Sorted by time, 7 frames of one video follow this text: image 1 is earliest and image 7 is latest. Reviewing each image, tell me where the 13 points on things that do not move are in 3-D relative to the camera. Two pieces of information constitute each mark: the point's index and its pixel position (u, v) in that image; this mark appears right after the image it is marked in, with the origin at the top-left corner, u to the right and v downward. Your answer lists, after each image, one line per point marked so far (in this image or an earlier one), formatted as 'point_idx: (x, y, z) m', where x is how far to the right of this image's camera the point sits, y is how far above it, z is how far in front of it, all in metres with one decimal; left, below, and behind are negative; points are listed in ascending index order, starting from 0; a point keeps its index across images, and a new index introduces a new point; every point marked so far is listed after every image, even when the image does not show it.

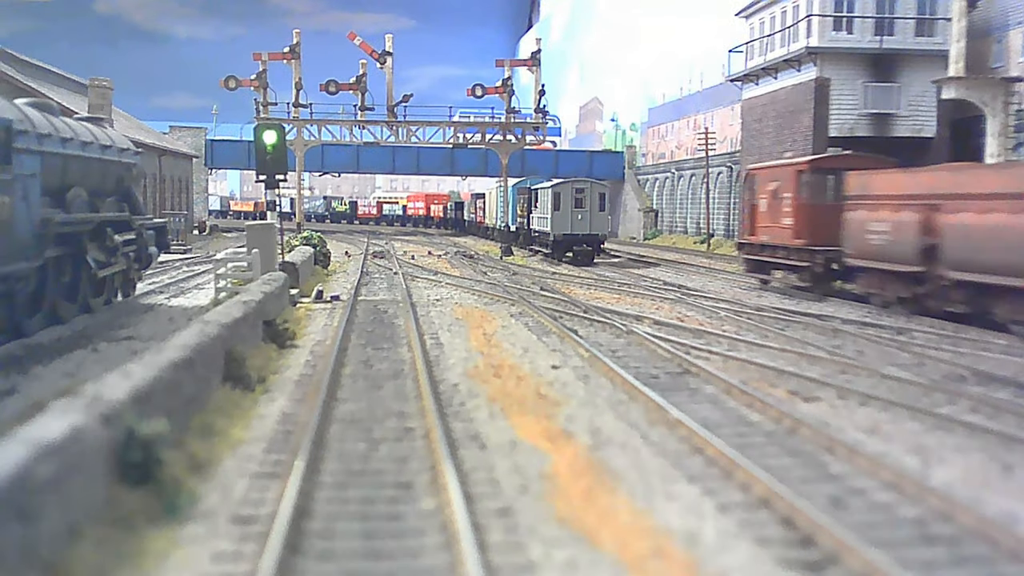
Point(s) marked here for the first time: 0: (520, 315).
0: (+0.1, -0.4, +15.5) m
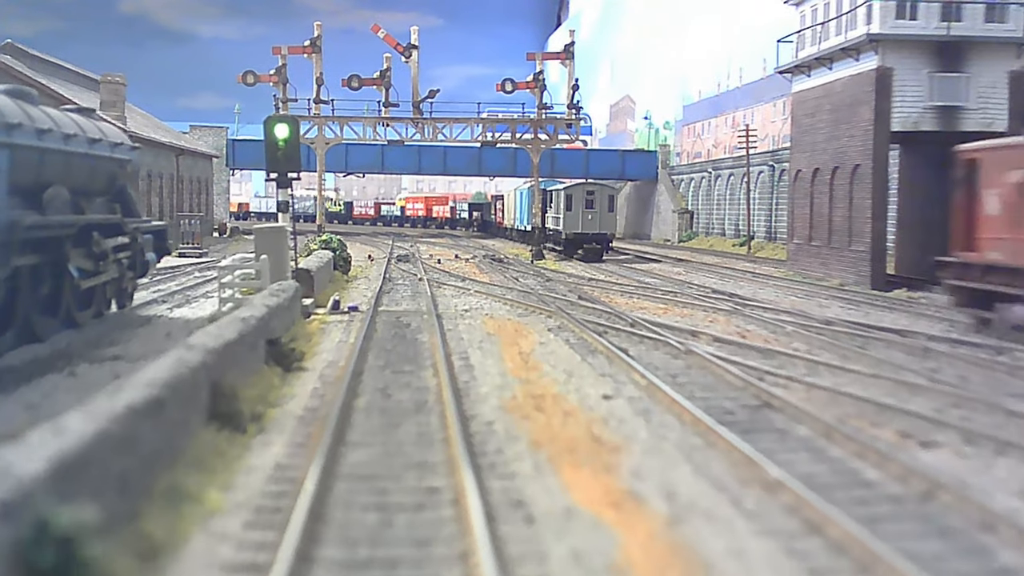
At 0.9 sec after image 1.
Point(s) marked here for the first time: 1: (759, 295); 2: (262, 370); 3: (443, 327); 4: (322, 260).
0: (+0.6, -0.5, +13.8) m
1: (+4.7, -0.1, +19.5) m
2: (-2.4, -0.8, +9.7) m
3: (-0.9, -0.5, +13.7) m
4: (-3.5, +0.5, +18.9) m
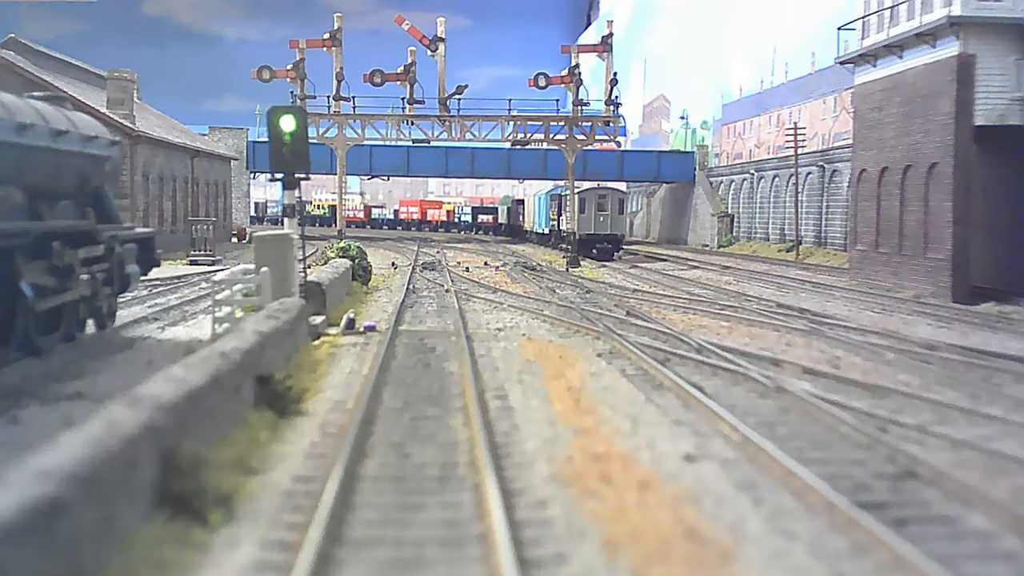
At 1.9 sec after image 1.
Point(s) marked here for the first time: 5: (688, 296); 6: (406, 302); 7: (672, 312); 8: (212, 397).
0: (+1.1, -0.8, +11.7) m
1: (+5.3, -0.4, +17.2) m
2: (-2.0, -1.0, +7.6) m
3: (-0.4, -0.7, +11.6) m
4: (-2.9, +0.3, +16.9) m
5: (+3.3, -0.2, +19.4) m
6: (-1.8, -0.2, +17.7) m
7: (+2.5, -0.4, +16.2) m
8: (-2.0, -0.7, +6.8) m
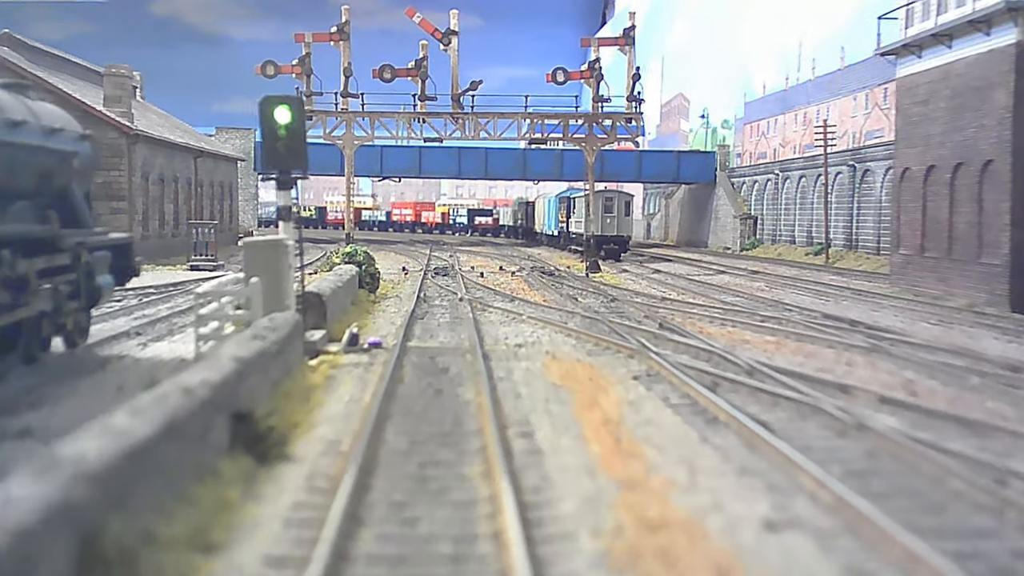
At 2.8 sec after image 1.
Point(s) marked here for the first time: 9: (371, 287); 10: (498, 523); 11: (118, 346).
0: (+1.4, -0.9, +10.2) m
1: (+5.6, -0.5, +15.7) m
2: (-1.8, -1.1, +6.2) m
3: (-0.2, -0.9, +10.1) m
4: (-2.6, +0.1, +15.5) m
5: (+3.7, -0.3, +17.9) m
6: (-1.5, -0.4, +16.3) m
7: (+2.8, -0.5, +14.7) m
8: (-1.8, -0.9, +5.3) m
9: (-2.6, 0.0, +19.1) m
10: (-0.1, -1.3, +5.6) m
11: (-4.6, -0.7, +12.0) m
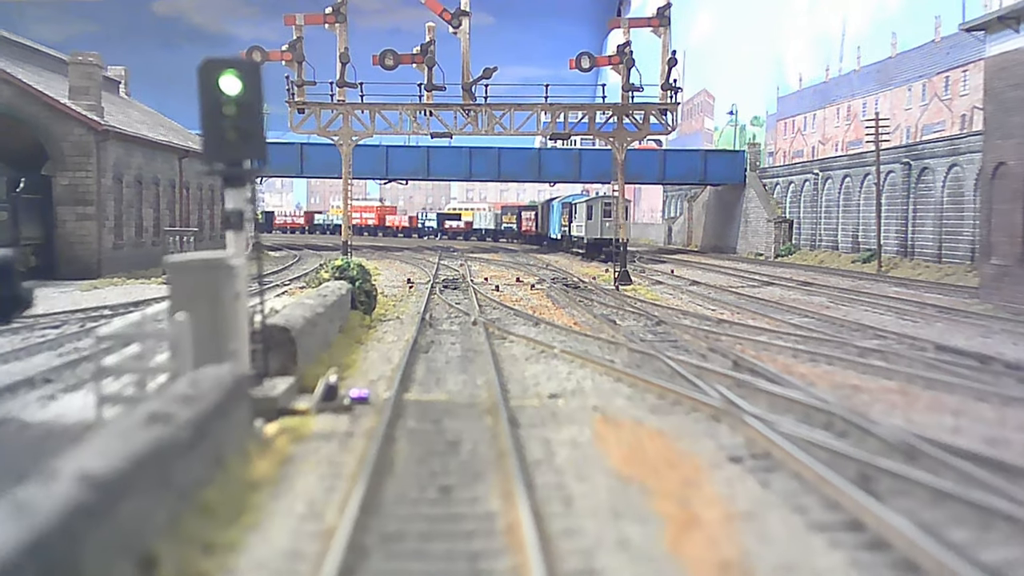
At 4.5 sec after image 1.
0: (+1.6, -1.2, +6.9) m
1: (+6.0, -0.8, +12.4) m
2: (-1.6, -1.4, +2.9) m
3: (+0.1, -1.1, +6.9) m
4: (-2.3, -0.2, +12.2) m
5: (+4.0, -0.6, +14.6) m
6: (-1.2, -0.7, +13.0) m
7: (+3.2, -0.8, +11.5) m
8: (-1.6, -1.1, +2.1) m
9: (-2.2, -0.3, +15.8) m
10: (+0.2, -1.5, +2.3) m
11: (-4.3, -1.0, +8.8) m
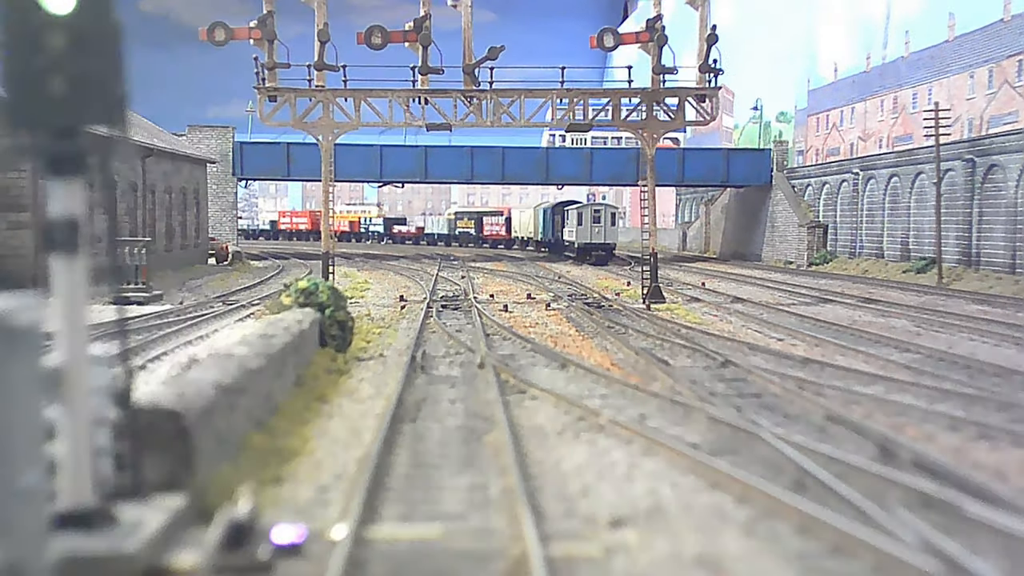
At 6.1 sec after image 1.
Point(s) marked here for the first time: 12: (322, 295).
0: (+1.8, -1.5, +3.2) m
1: (+6.2, -1.1, +8.6) m
2: (-1.3, -1.7, -0.8) m
3: (+0.3, -1.4, +3.1) m
4: (-2.1, -0.5, +8.5) m
5: (+4.2, -0.9, +10.8) m
6: (-1.0, -1.0, +9.3) m
7: (+3.4, -1.1, +7.7) m
8: (-1.4, -1.4, -1.6) m
9: (-2.0, -0.7, +12.1) m
10: (+0.4, -1.8, -1.4) m
11: (-4.1, -1.3, +5.1) m
12: (-2.3, -0.1, +12.5) m
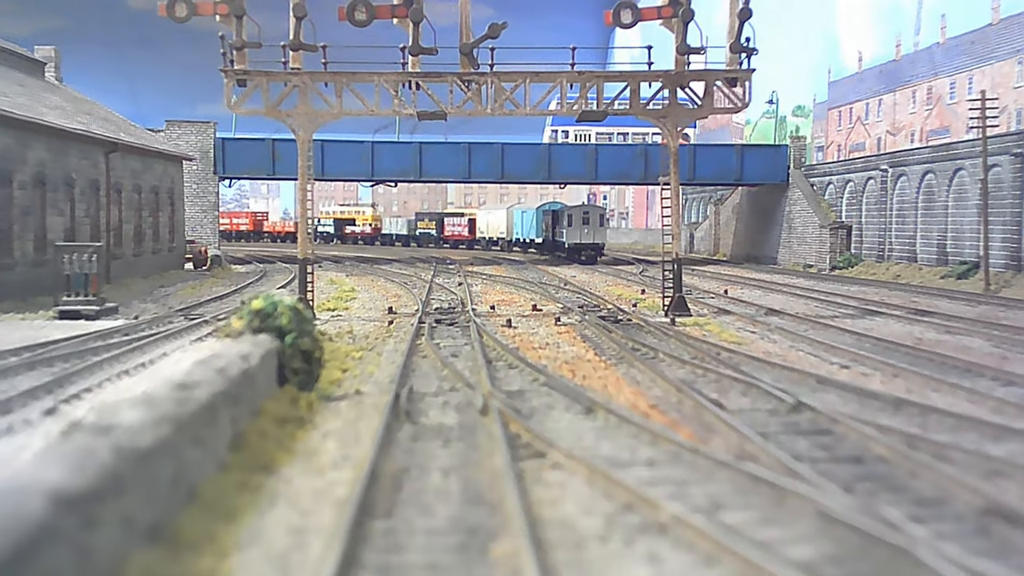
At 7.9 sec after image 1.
0: (+2.0, -1.6, +0.6) m
1: (+6.3, -1.3, +6.1) m
2: (-1.2, -1.8, -3.4) m
3: (+0.4, -1.6, +0.6) m
4: (-2.0, -0.7, +5.9) m
5: (+4.3, -1.1, +8.3) m
6: (-0.9, -1.2, +6.7) m
7: (+3.5, -1.3, +5.2) m
8: (-1.2, -1.6, -4.2) m
9: (-1.9, -0.9, +9.5) m
10: (+0.5, -2.0, -4.0) m
11: (-4.0, -1.5, +2.5) m
12: (-2.2, -0.3, +10.0) m
